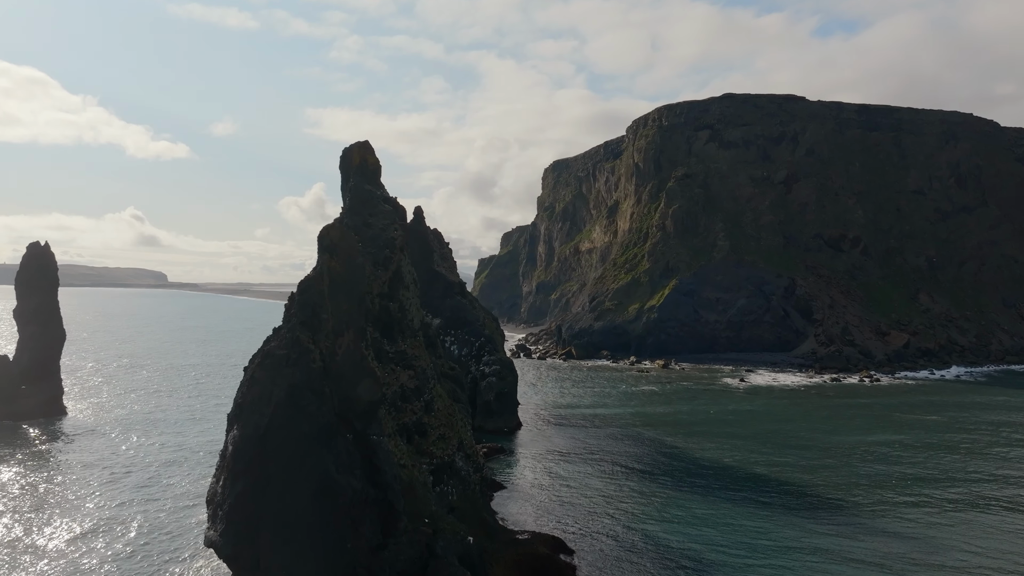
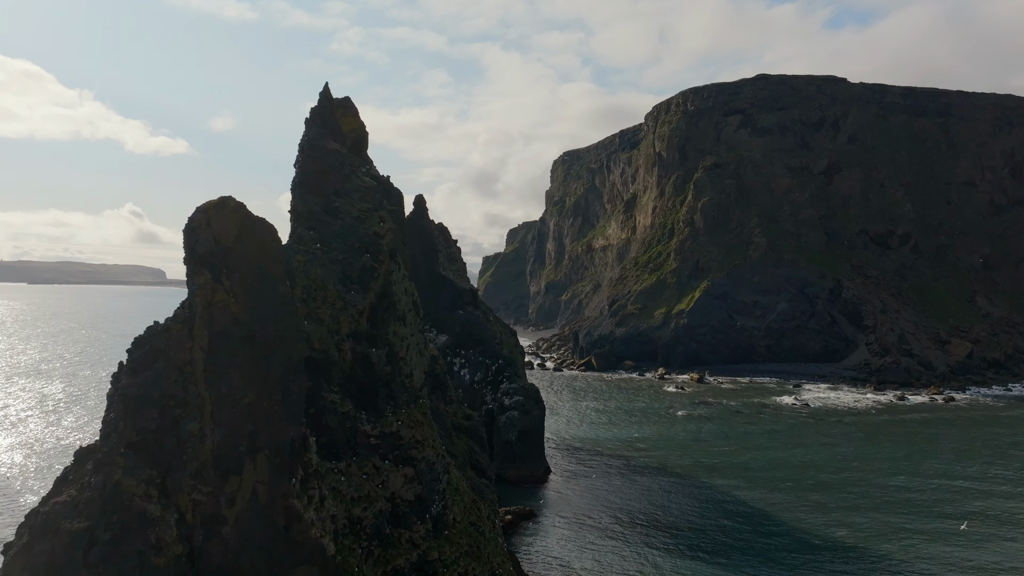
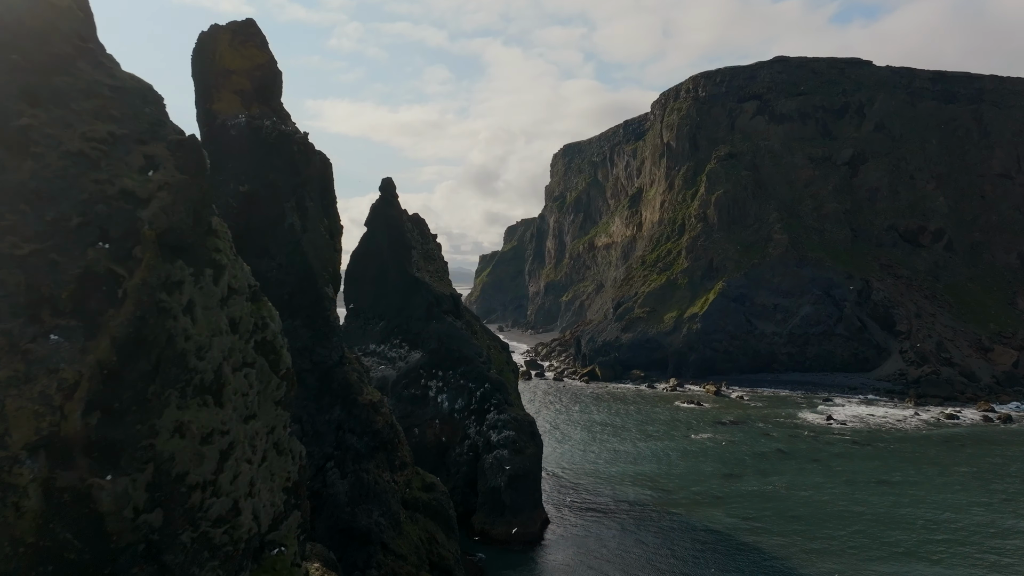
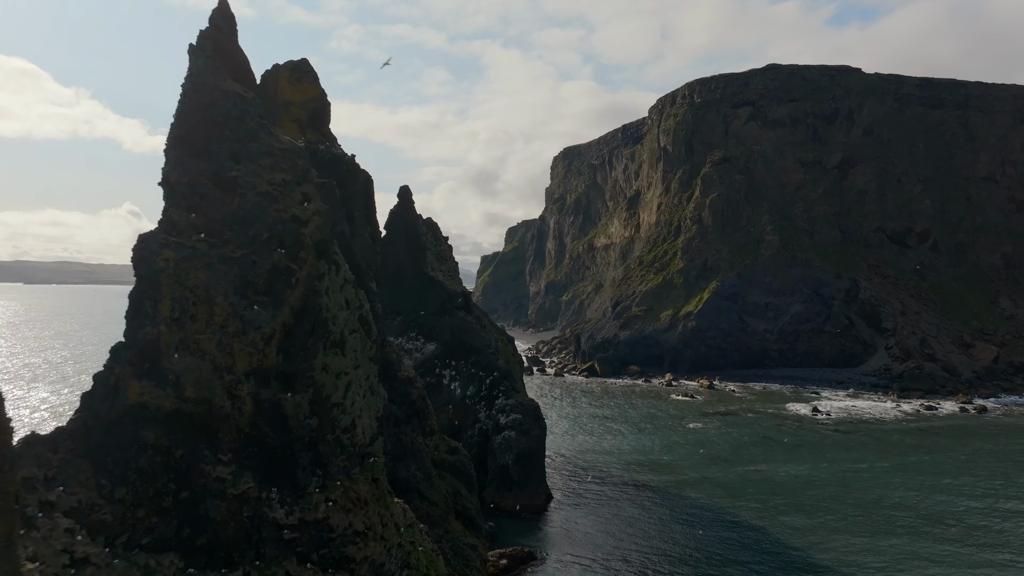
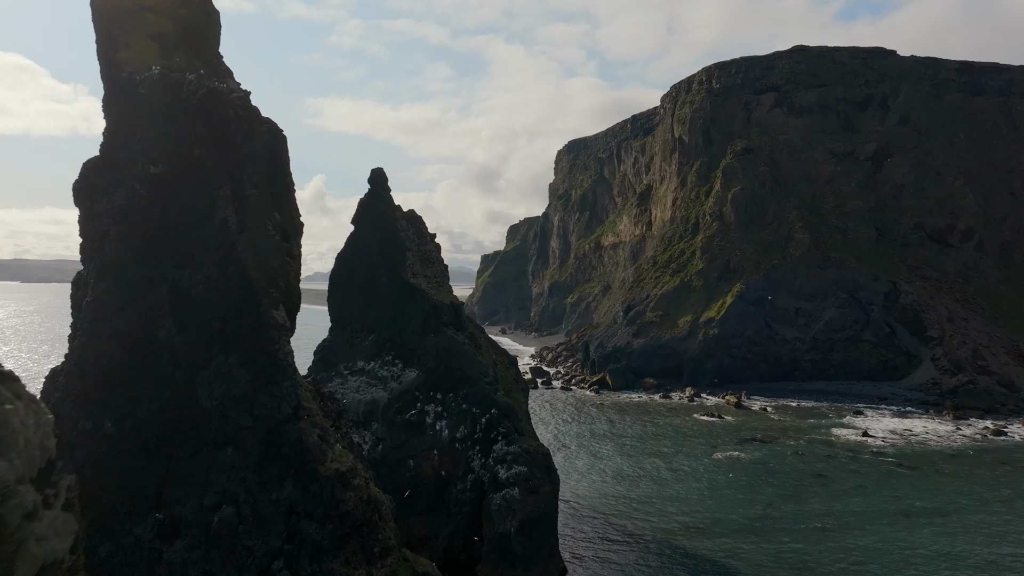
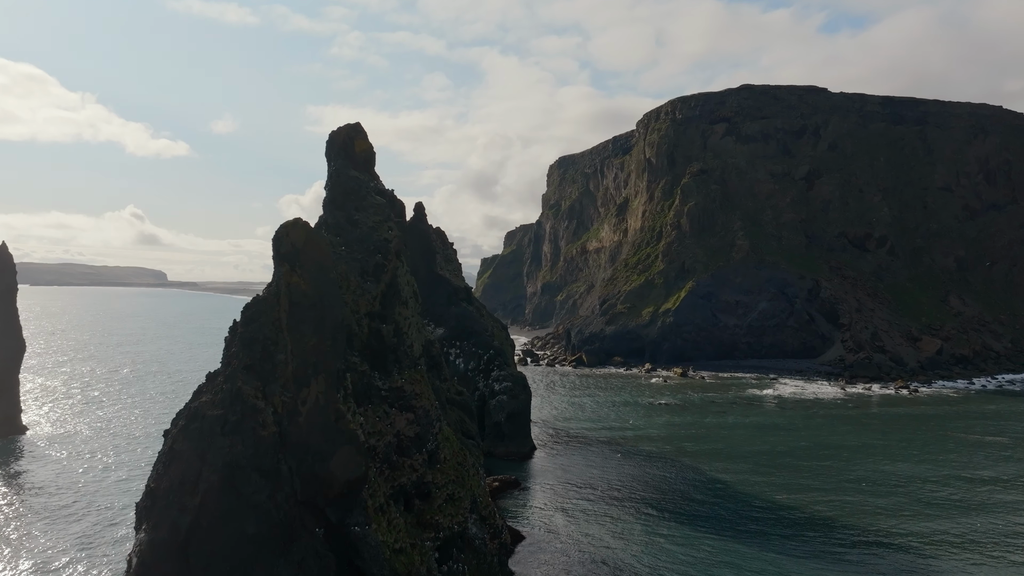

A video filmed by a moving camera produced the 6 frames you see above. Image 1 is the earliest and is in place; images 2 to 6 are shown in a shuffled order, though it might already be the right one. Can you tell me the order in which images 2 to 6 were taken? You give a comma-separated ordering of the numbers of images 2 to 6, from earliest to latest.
6, 2, 4, 3, 5
